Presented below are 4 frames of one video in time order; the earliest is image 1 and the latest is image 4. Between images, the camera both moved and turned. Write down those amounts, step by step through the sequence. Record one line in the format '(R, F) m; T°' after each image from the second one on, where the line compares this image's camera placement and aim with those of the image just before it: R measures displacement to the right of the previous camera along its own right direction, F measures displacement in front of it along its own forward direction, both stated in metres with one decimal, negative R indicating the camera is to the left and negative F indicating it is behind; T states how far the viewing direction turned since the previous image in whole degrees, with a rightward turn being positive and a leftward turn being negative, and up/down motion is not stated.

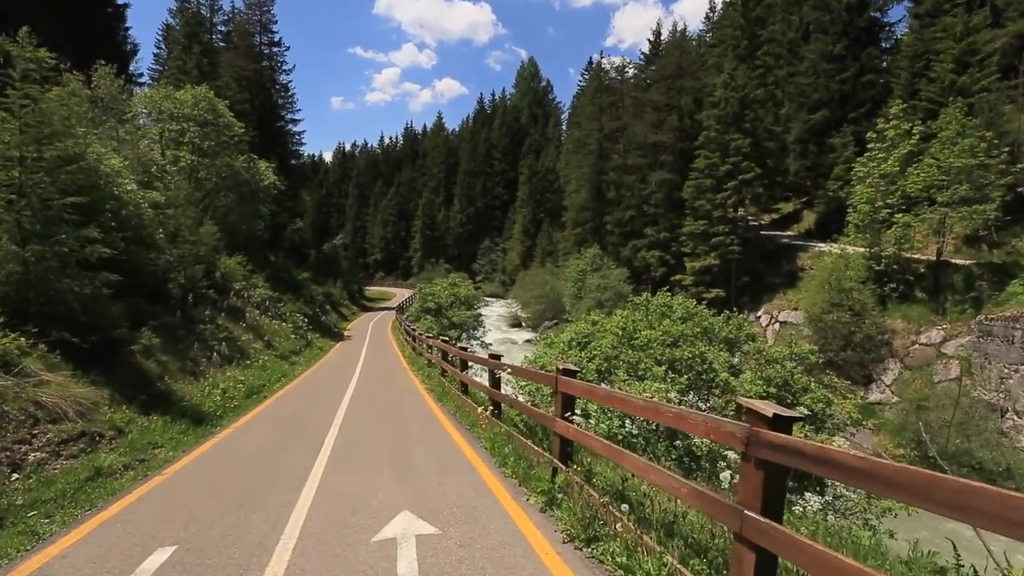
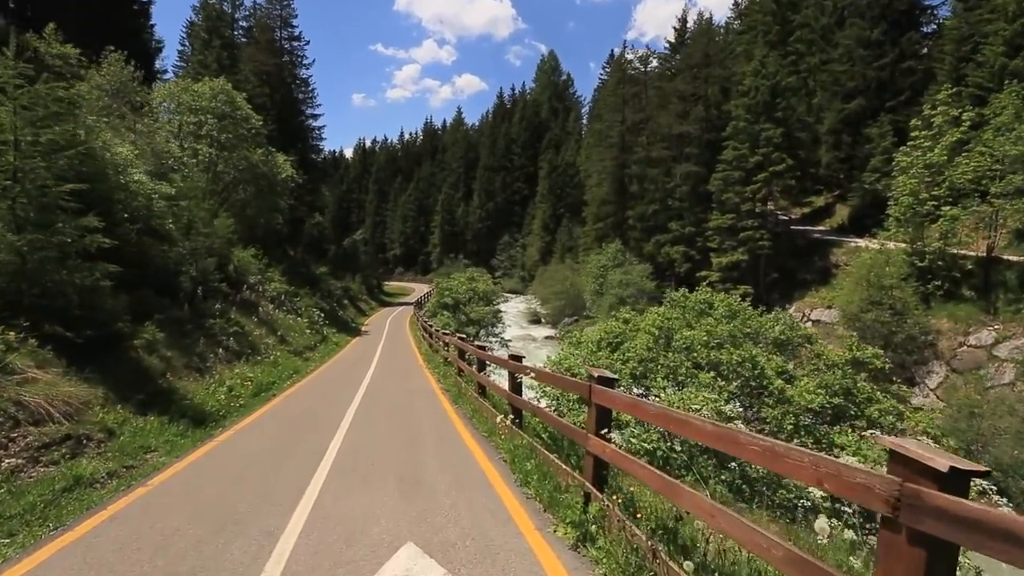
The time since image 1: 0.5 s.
(-0.1, +1.0) m; -2°
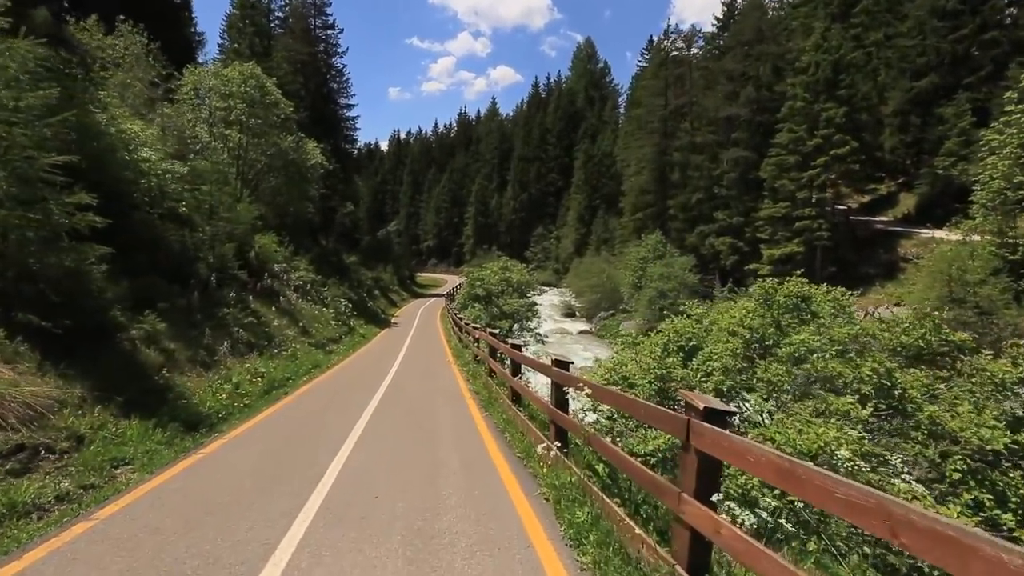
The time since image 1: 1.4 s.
(-0.2, +1.9) m; -4°
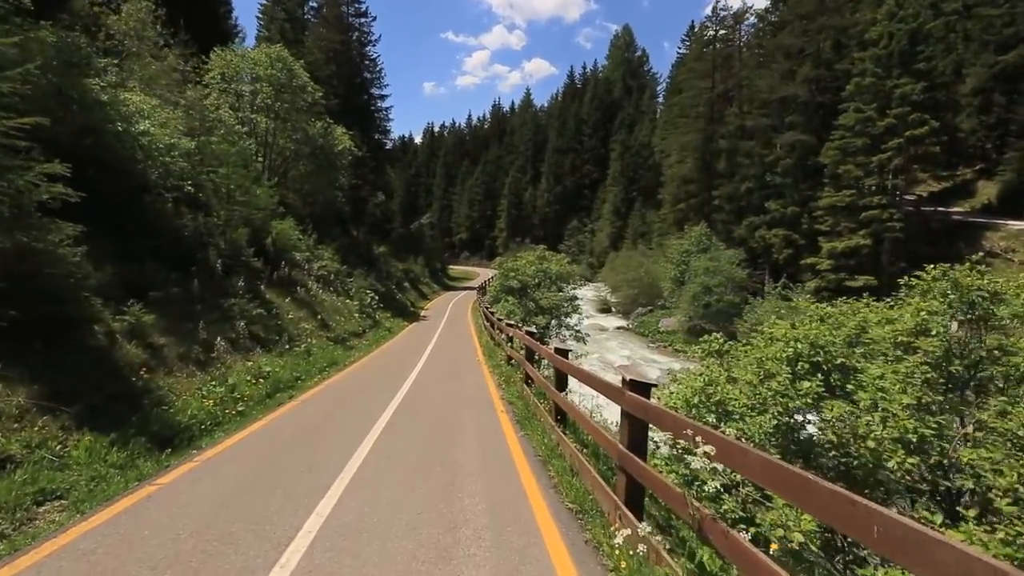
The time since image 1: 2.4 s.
(-0.2, +2.1) m; -4°
